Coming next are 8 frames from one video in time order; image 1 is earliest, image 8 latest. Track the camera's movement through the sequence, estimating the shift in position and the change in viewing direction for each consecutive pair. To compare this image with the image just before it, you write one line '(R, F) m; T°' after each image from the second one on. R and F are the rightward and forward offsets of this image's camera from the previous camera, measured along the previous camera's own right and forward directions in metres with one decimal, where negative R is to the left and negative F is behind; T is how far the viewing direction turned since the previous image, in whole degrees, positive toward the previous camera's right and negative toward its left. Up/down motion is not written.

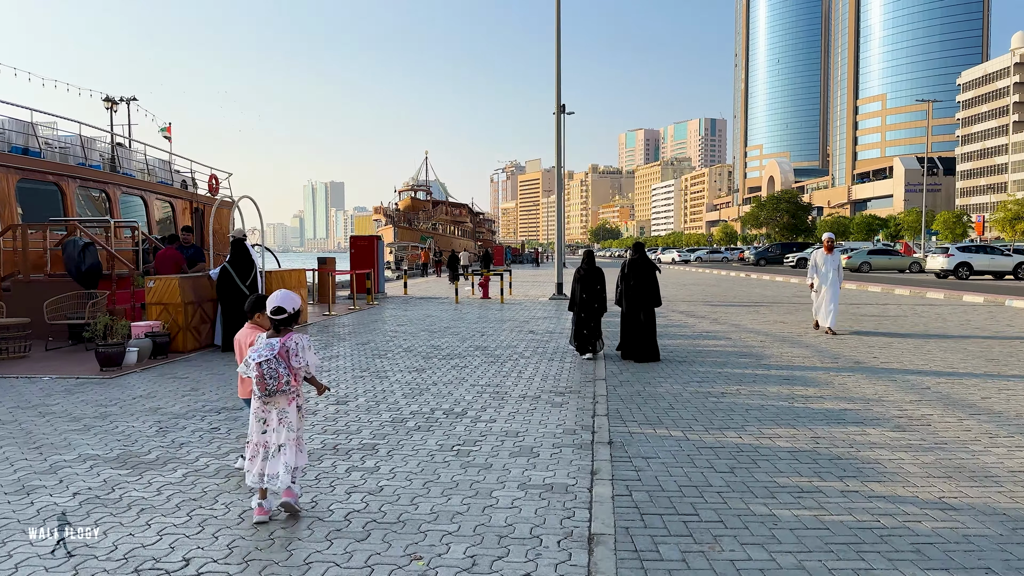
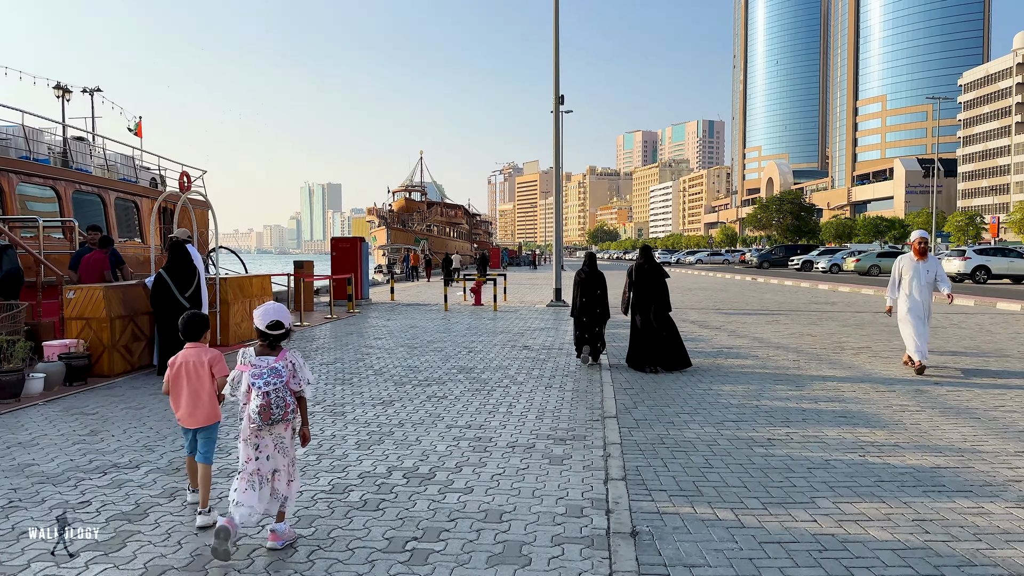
(+0.1, +1.6) m; 0°
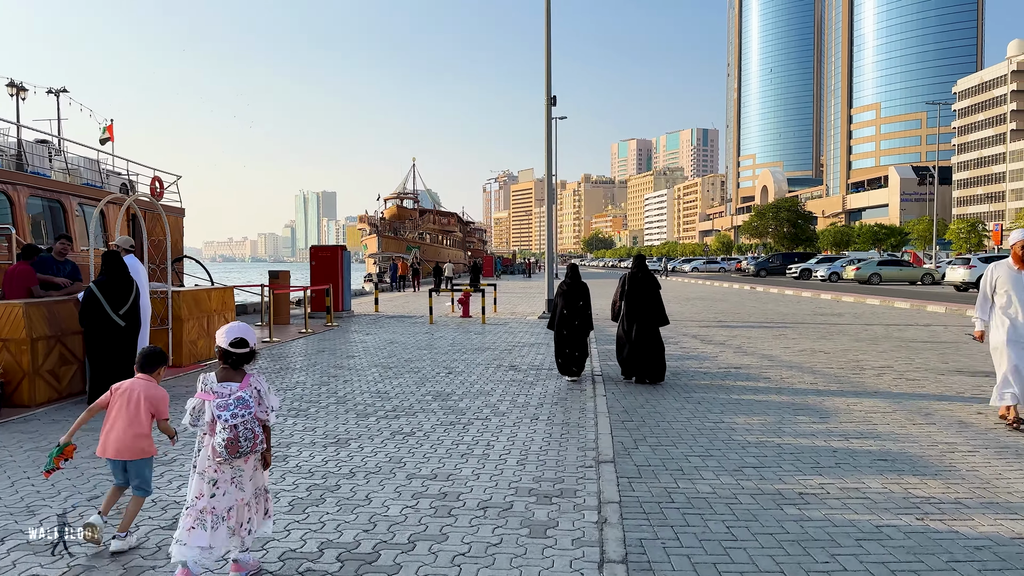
(+0.1, +1.1) m; 0°
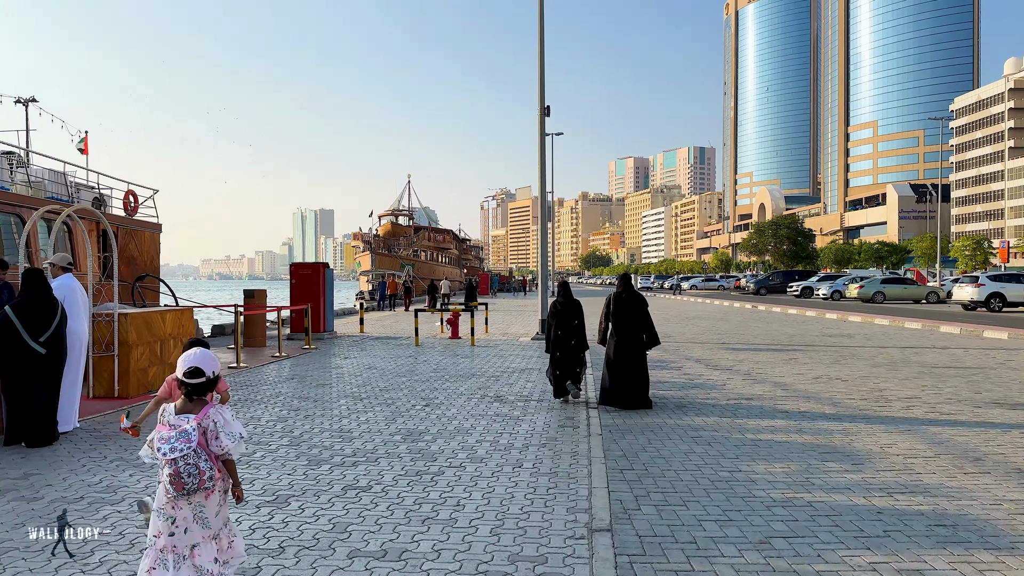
(+0.1, +1.0) m; 0°
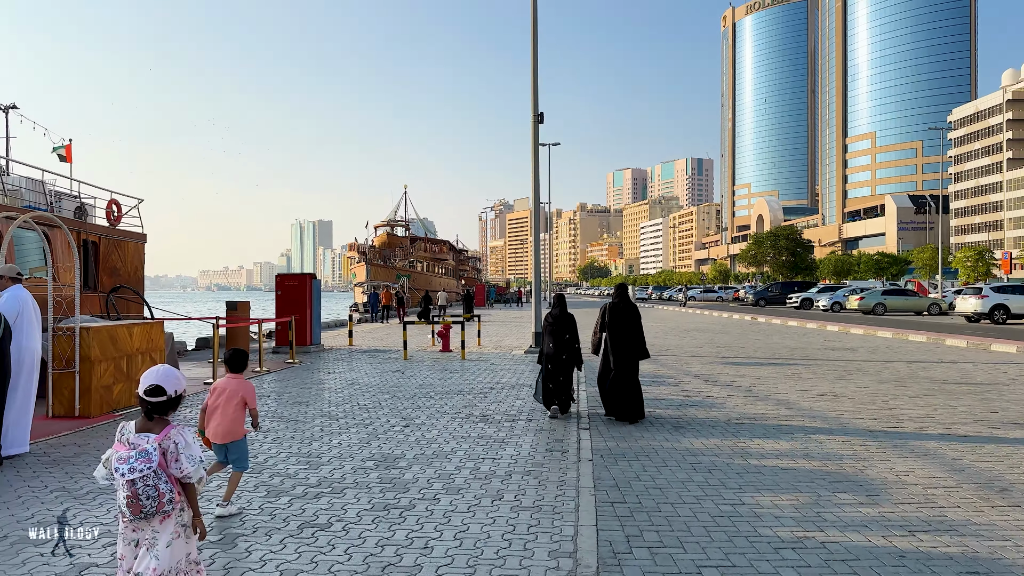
(+0.1, +0.5) m; 0°
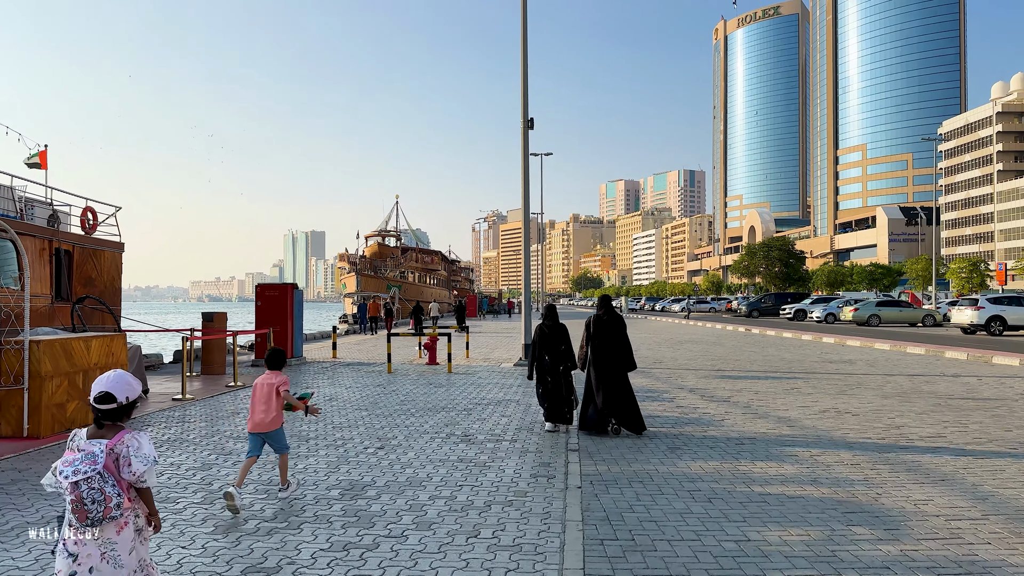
(+0.1, +0.6) m; +1°
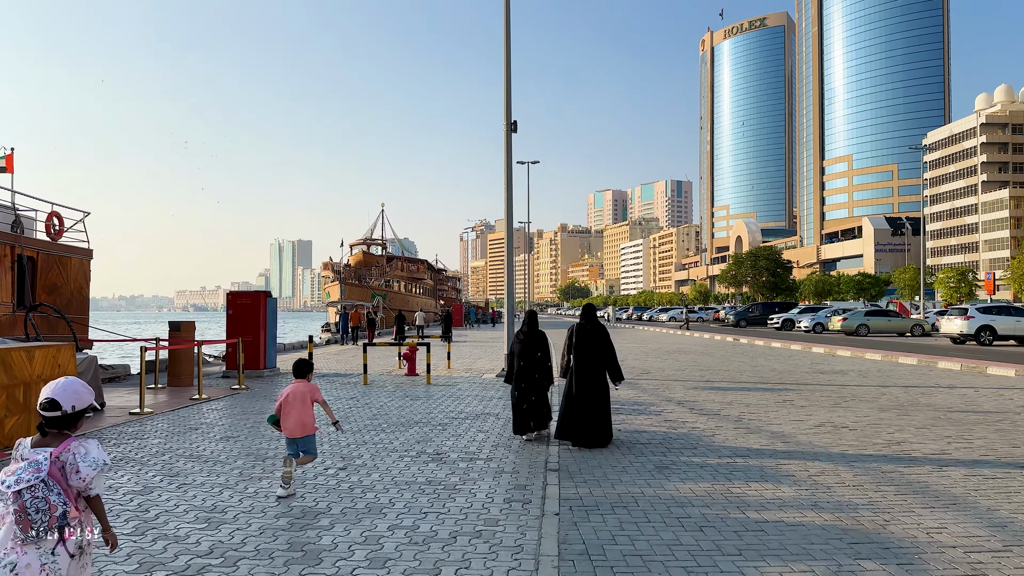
(+0.1, +0.6) m; +1°
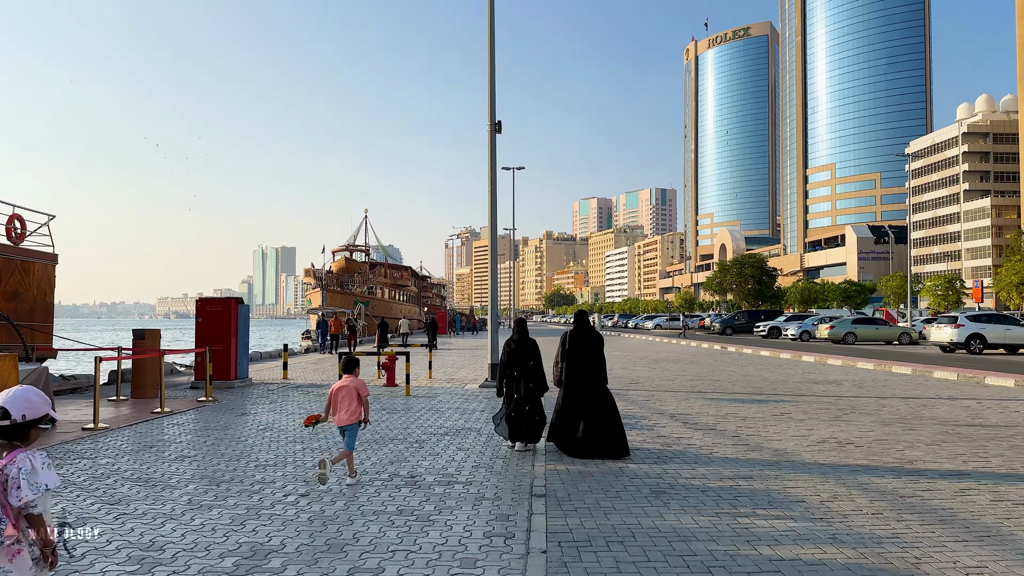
(0.0, +0.6) m; +1°
